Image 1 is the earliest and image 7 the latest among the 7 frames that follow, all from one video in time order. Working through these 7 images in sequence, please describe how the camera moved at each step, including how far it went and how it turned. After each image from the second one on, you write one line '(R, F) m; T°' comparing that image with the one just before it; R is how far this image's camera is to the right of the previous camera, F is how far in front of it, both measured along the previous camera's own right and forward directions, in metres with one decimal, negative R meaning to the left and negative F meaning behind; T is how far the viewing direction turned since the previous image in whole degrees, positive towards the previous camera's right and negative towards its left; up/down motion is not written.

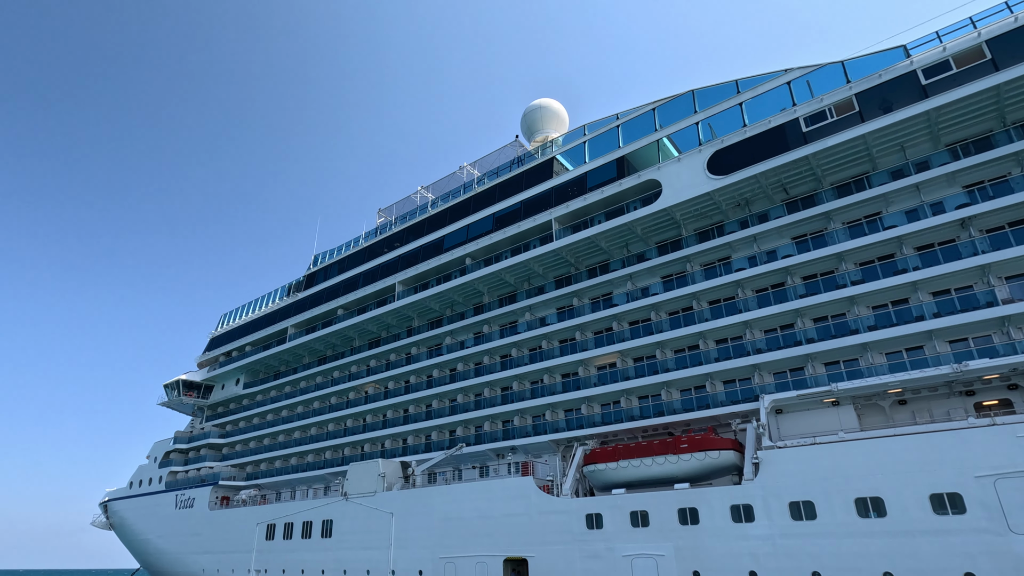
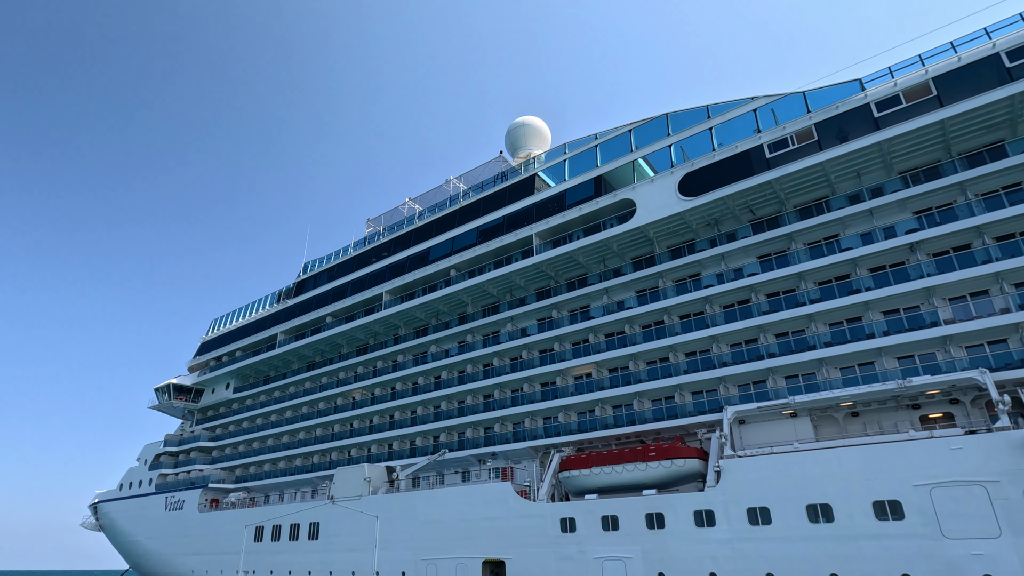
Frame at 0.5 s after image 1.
(+0.4, -0.7) m; +1°
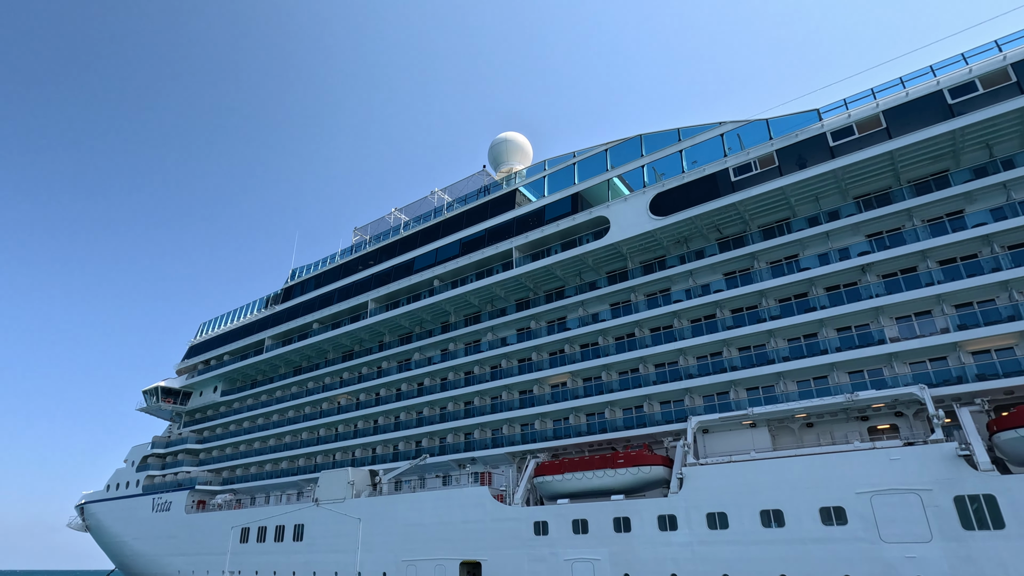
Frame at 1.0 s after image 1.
(+0.4, -0.7) m; +1°
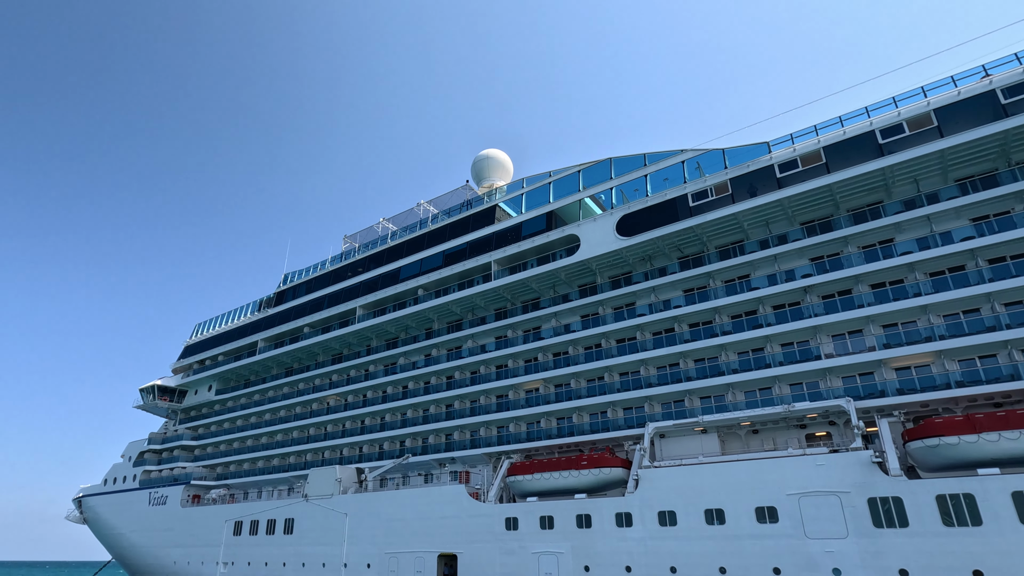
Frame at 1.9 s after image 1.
(+0.7, -1.3) m; 0°
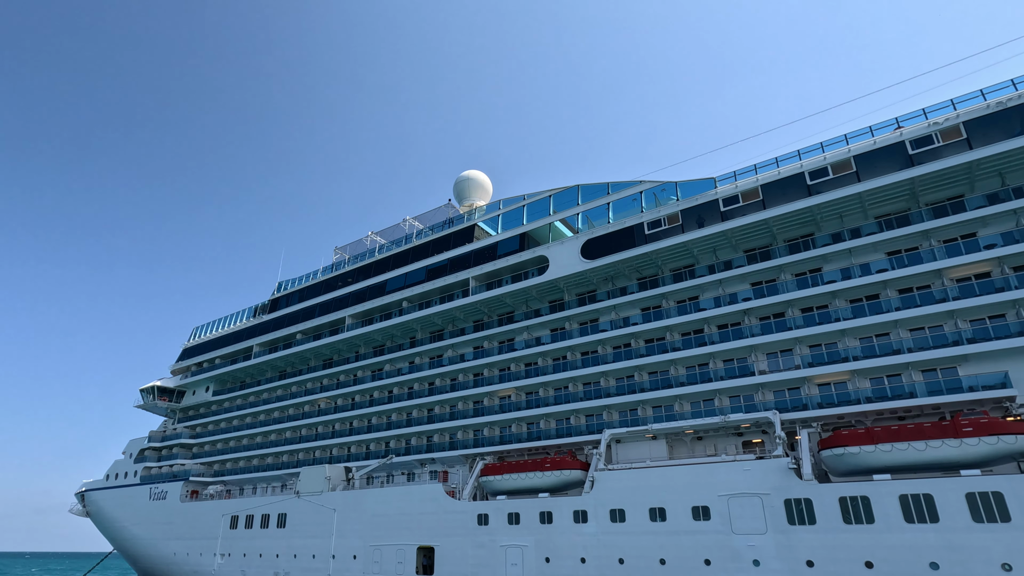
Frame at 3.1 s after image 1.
(+0.9, -1.8) m; 0°
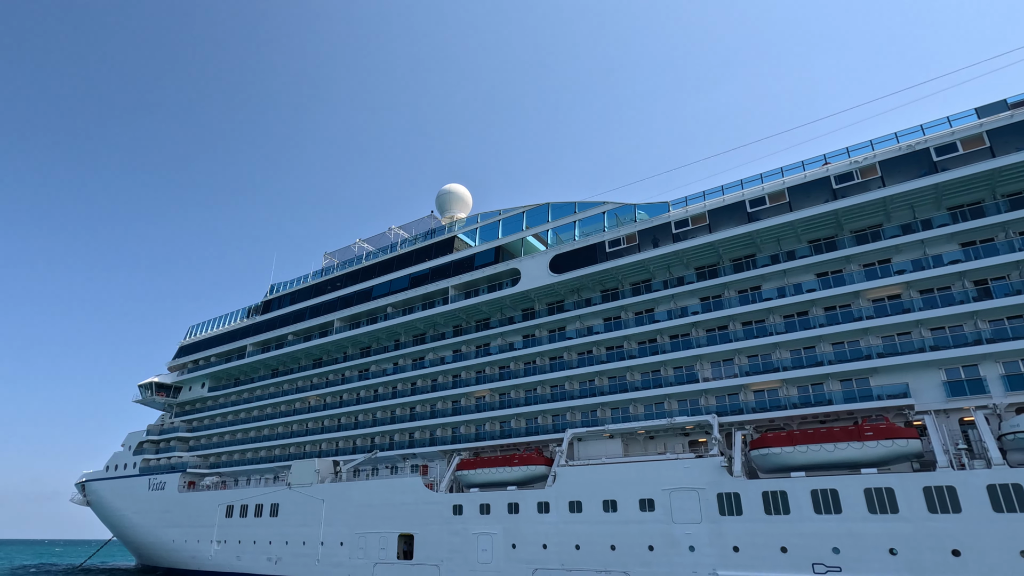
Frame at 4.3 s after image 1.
(+0.8, -1.8) m; +1°
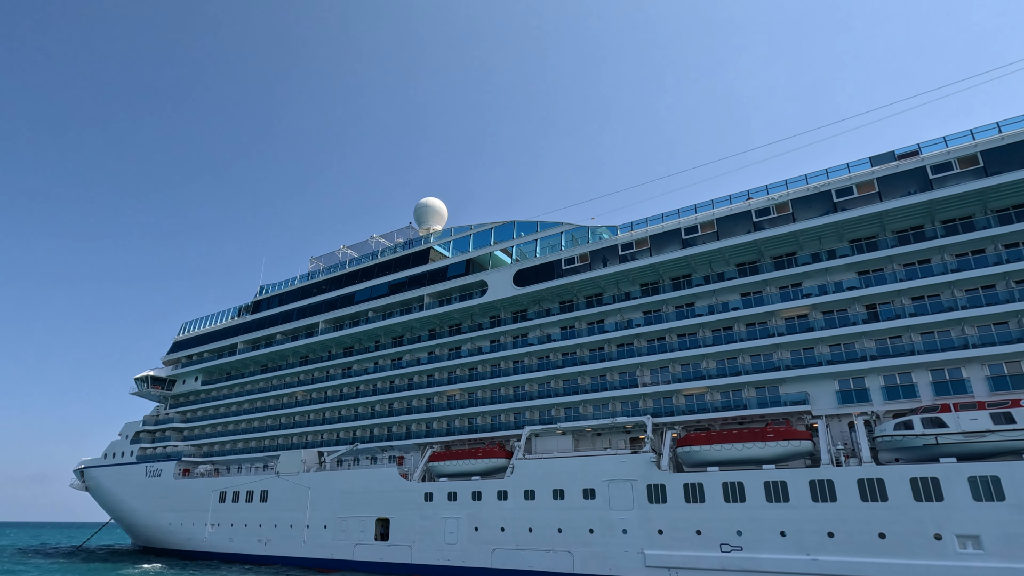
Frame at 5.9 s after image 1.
(+1.1, -2.4) m; +1°
